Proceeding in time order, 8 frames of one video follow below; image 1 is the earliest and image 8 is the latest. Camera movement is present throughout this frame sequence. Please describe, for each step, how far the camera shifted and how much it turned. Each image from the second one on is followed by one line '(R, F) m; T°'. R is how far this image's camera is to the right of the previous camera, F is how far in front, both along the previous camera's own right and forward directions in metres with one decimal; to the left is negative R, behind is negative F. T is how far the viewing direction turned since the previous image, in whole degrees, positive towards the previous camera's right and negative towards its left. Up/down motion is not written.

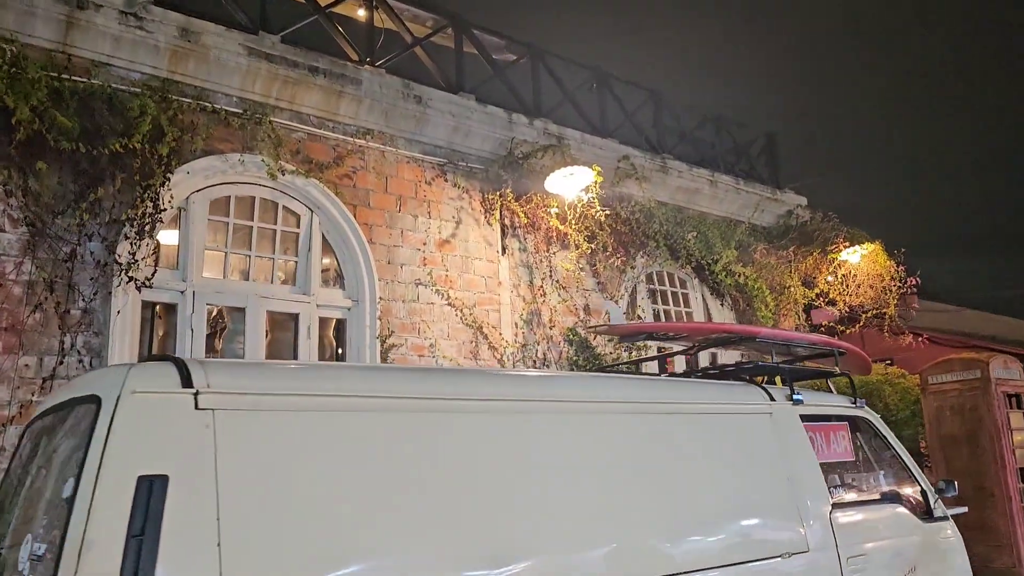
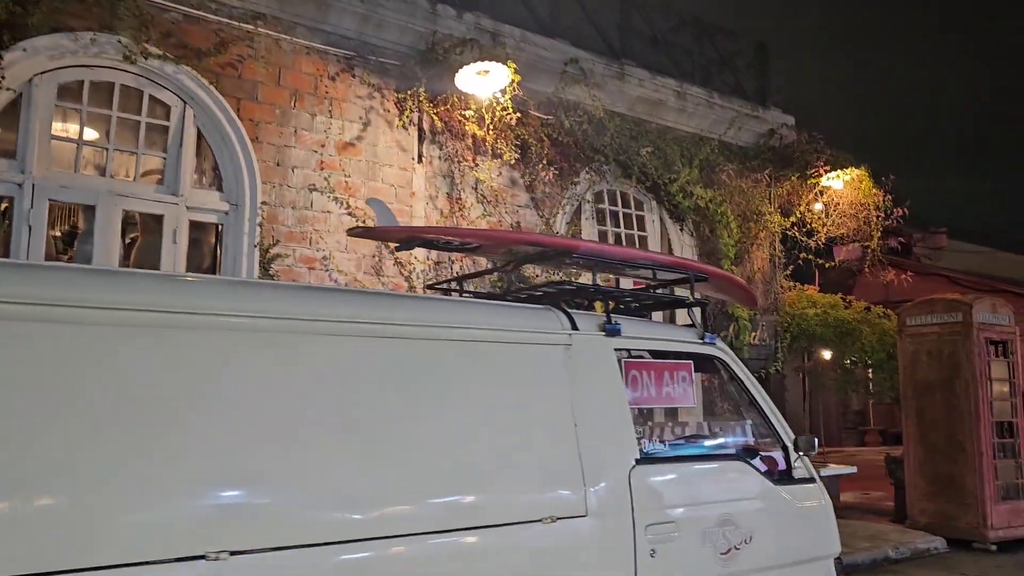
(+1.1, +0.7) m; -3°
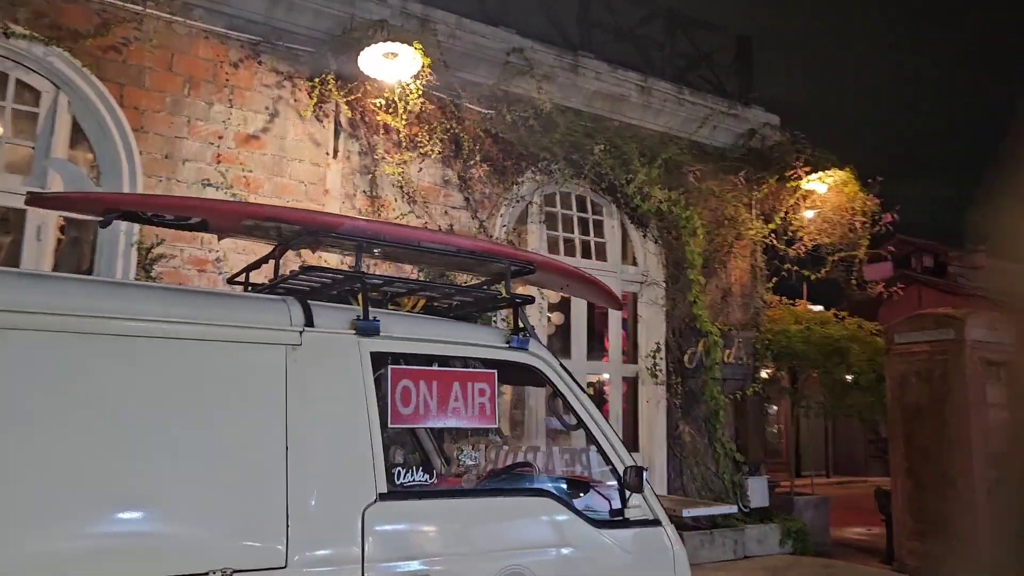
(+1.0, +0.7) m; -3°
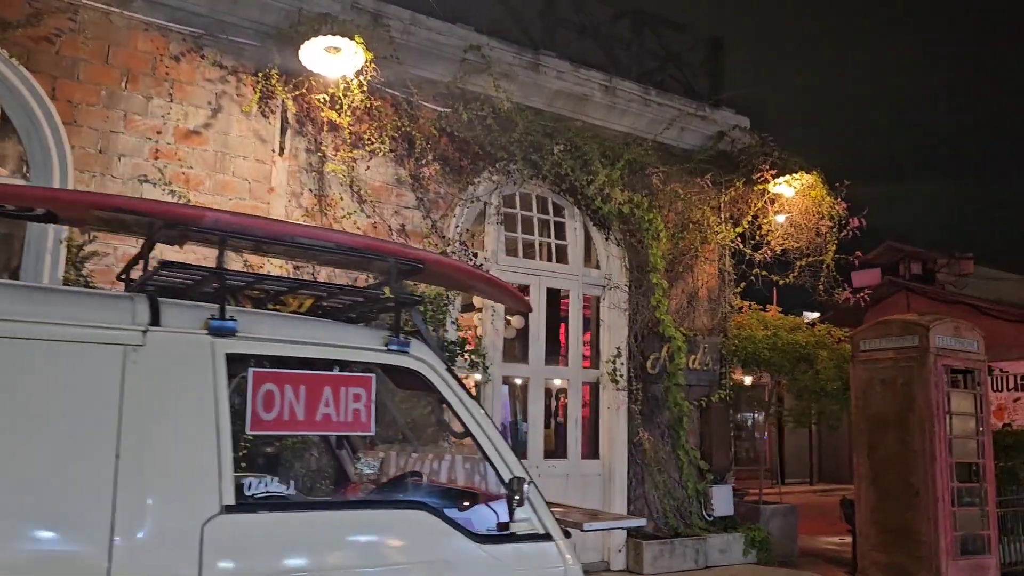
(+0.4, +0.2) m; 0°
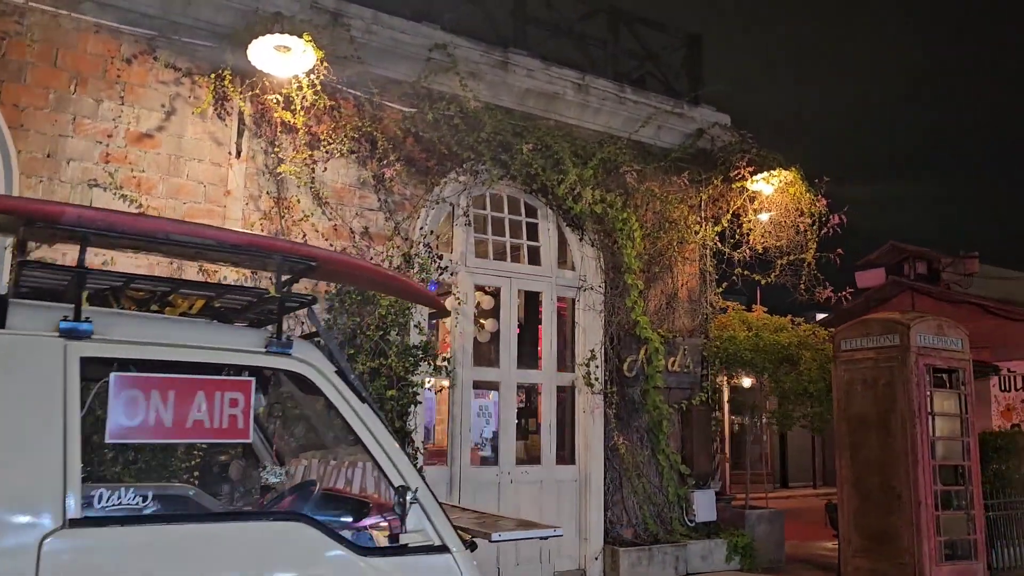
(+0.4, +0.2) m; -1°
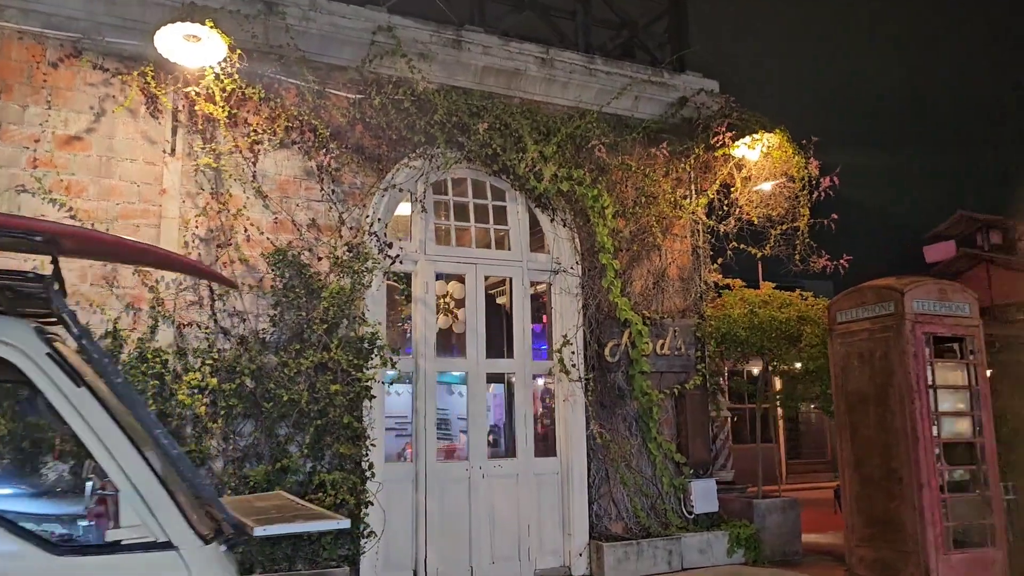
(+1.0, +0.4) m; -6°
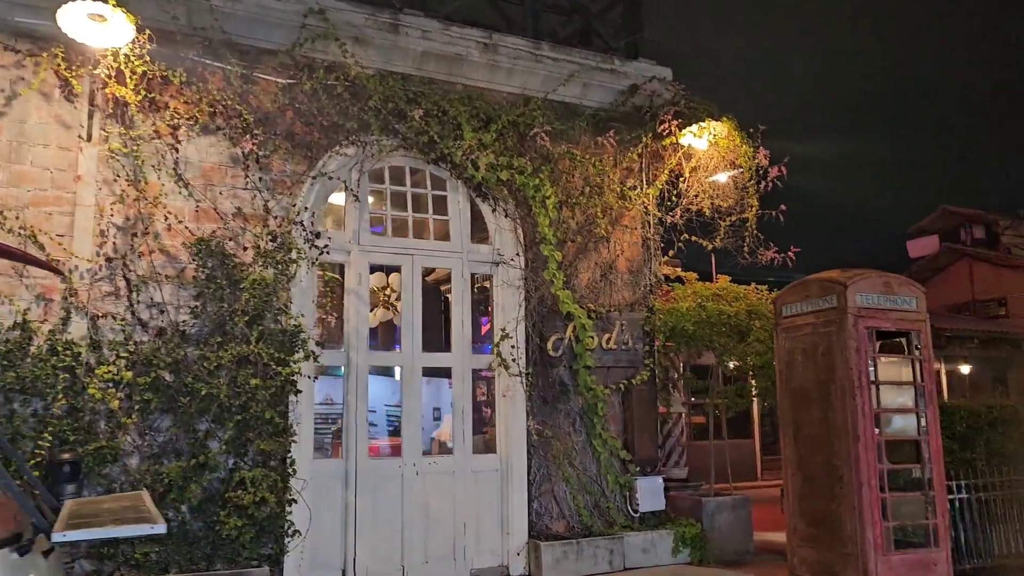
(+0.5, +0.2) m; 0°
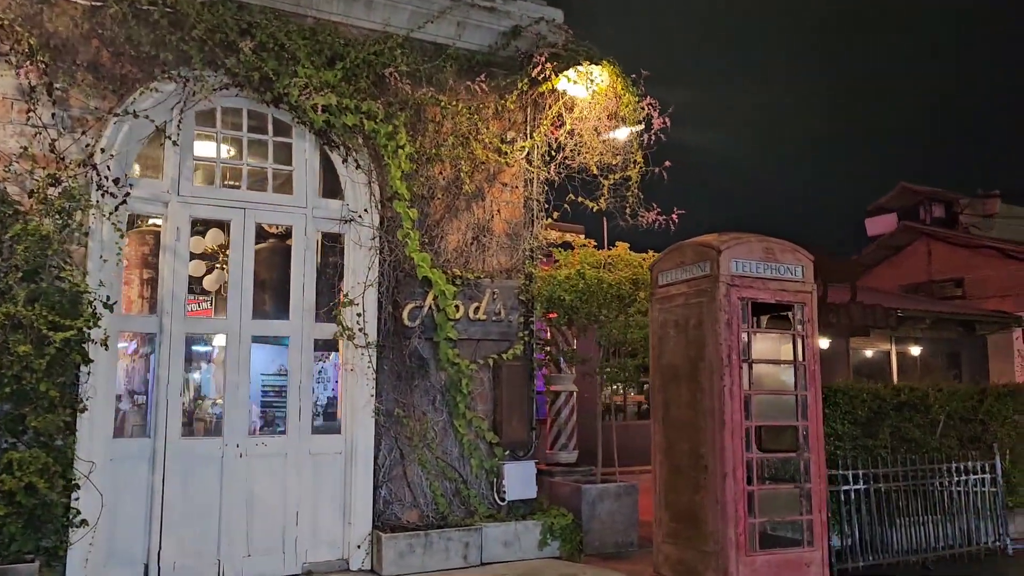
(+1.0, +0.8) m; +1°
